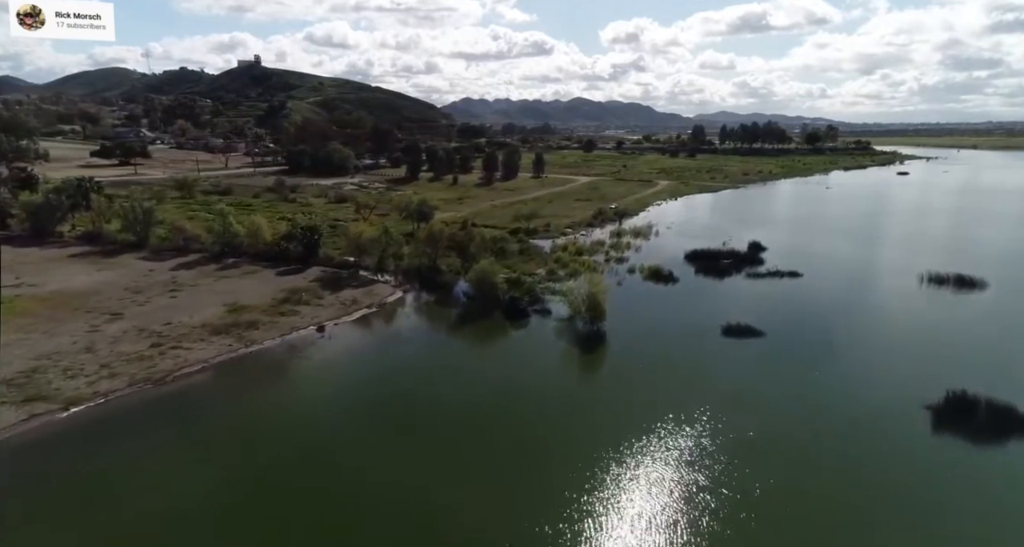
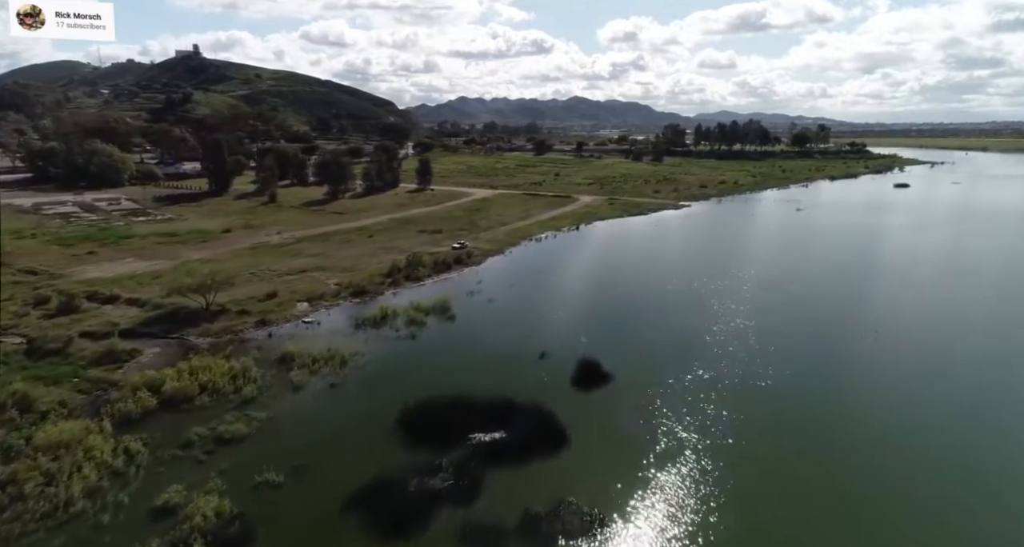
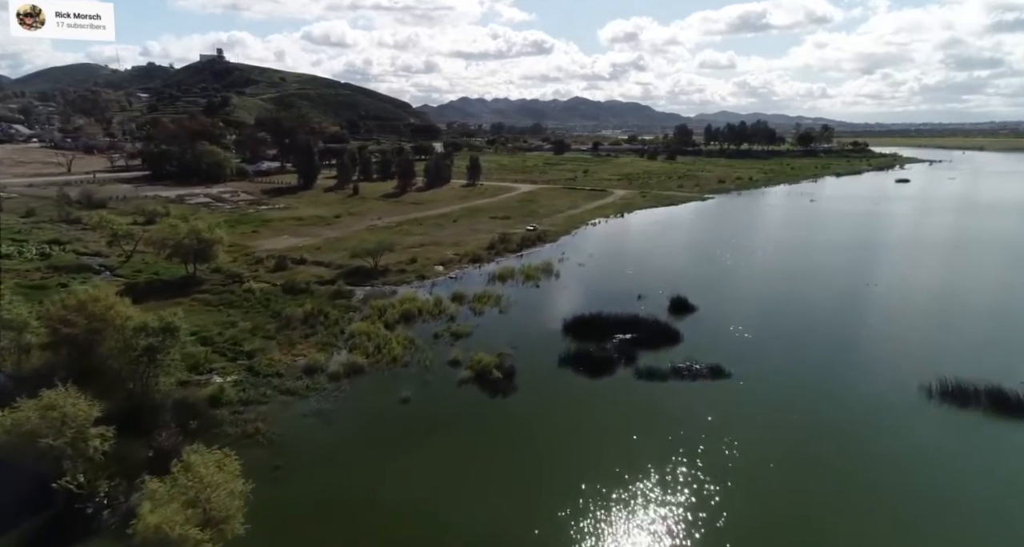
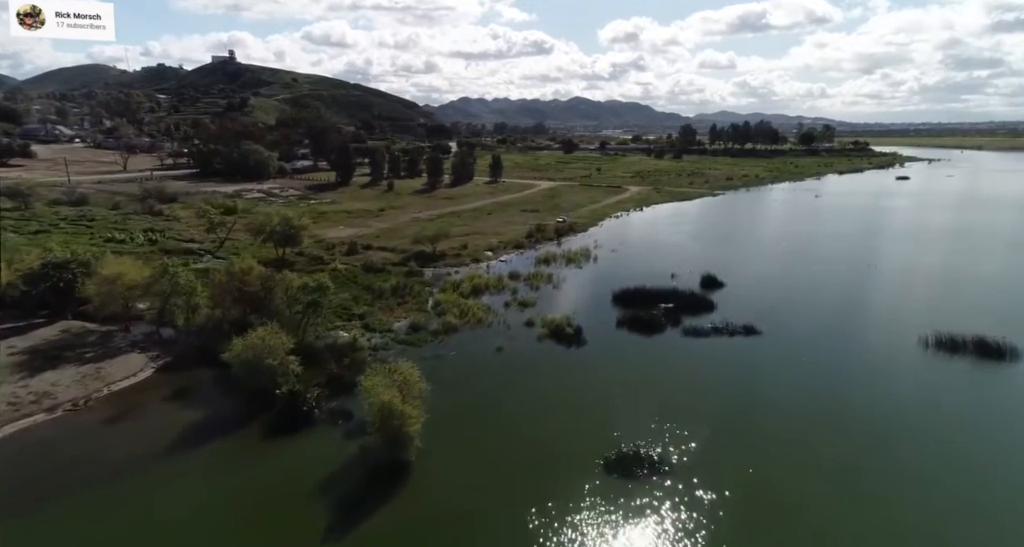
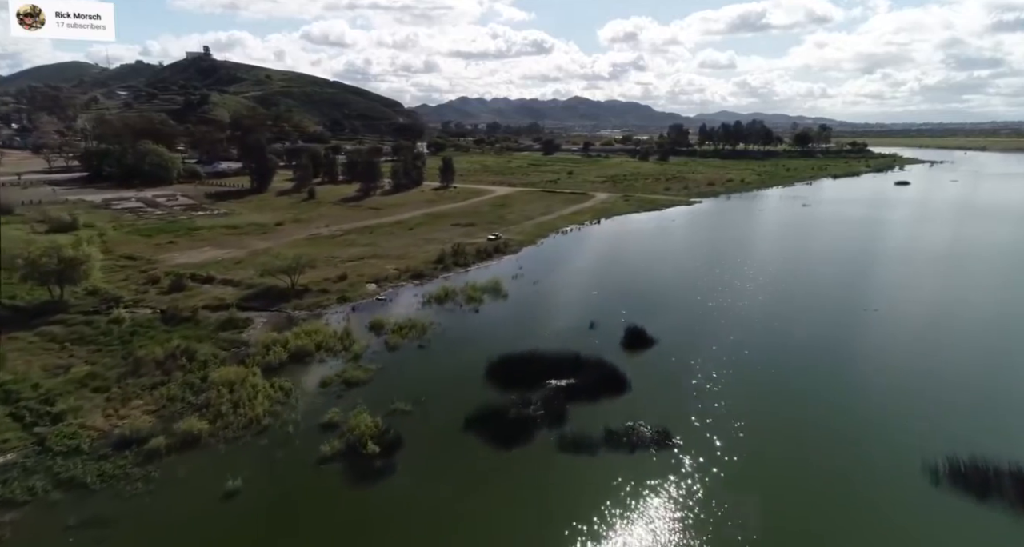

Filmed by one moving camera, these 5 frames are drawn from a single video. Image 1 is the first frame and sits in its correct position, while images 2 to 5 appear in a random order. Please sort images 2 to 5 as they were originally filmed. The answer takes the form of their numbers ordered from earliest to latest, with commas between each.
4, 3, 5, 2
